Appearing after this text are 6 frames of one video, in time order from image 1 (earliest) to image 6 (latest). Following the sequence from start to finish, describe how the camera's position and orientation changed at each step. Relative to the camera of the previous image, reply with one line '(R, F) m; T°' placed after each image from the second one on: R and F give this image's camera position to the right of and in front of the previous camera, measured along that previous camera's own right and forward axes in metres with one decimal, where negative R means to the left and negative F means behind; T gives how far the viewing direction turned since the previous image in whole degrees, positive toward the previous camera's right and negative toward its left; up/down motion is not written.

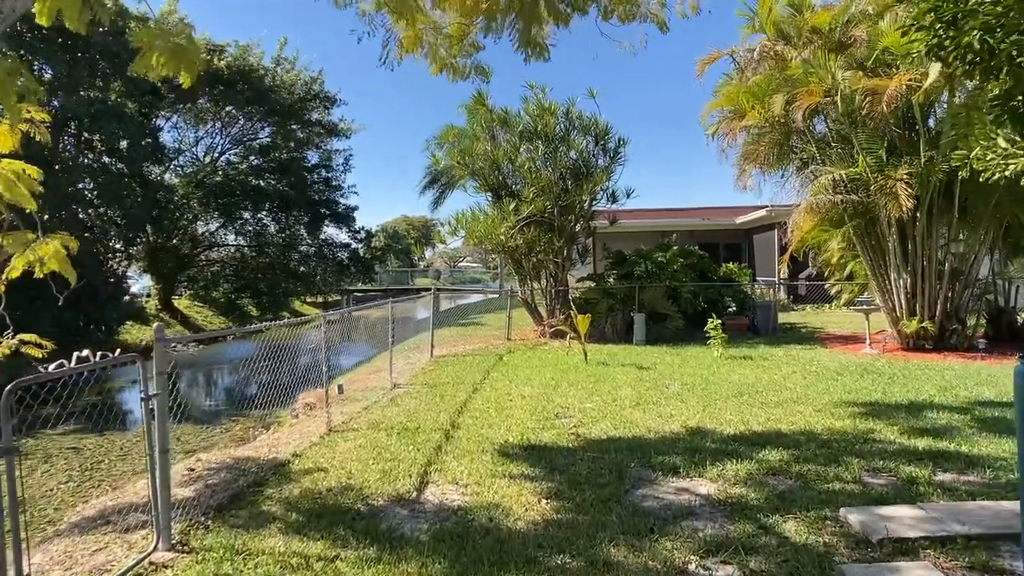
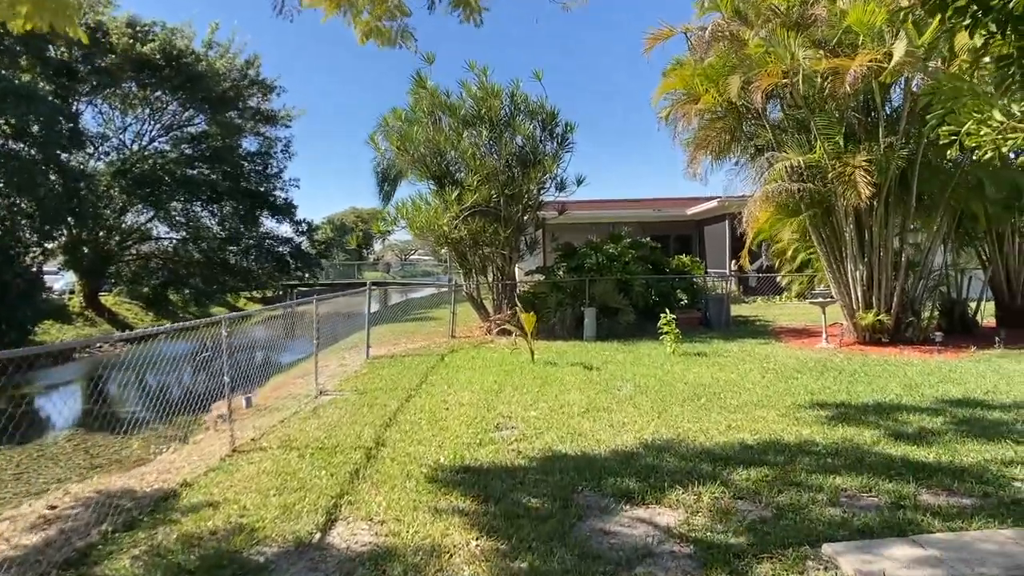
(+0.2, +0.7) m; +4°
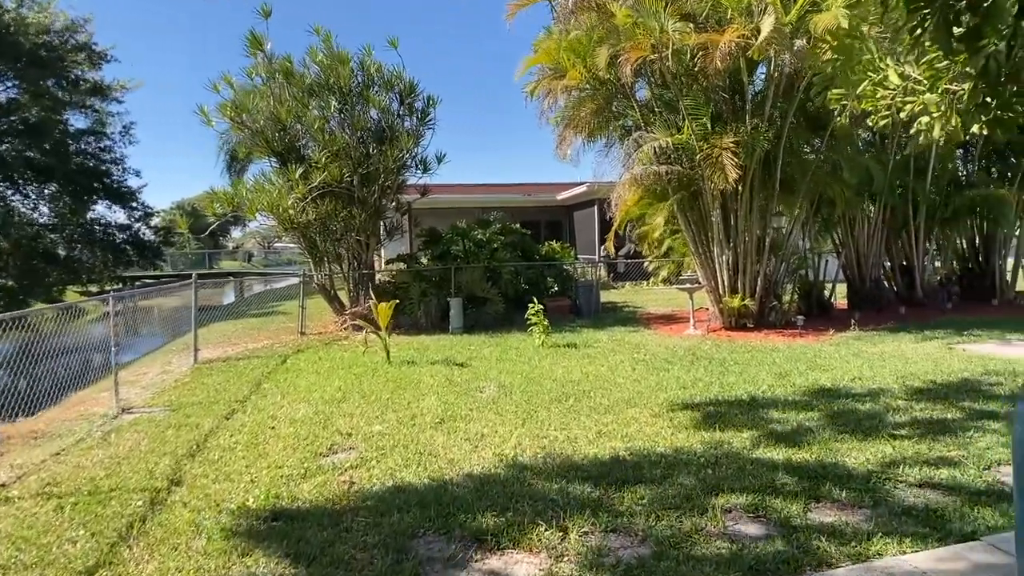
(+0.3, +0.8) m; +10°
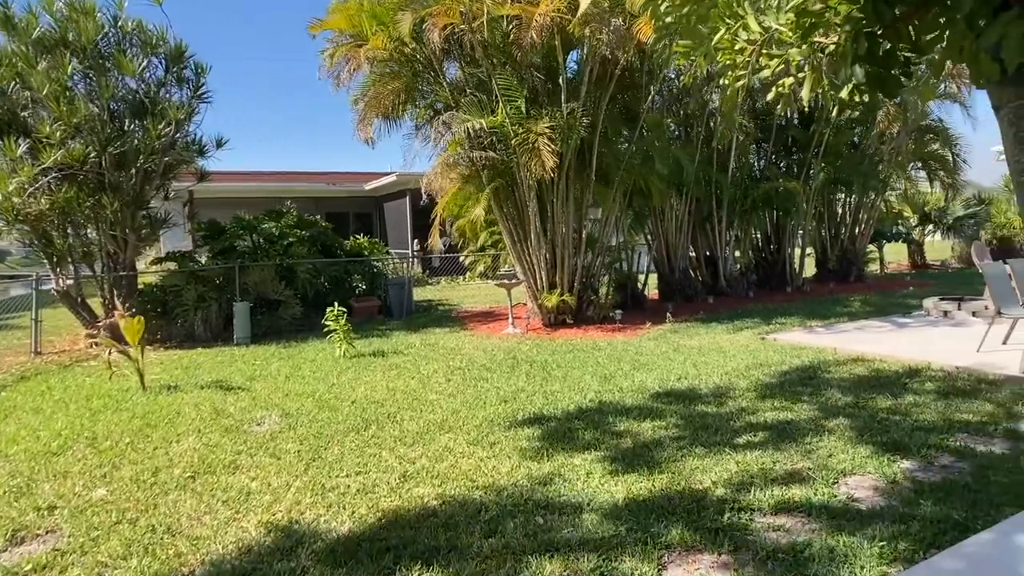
(+0.2, +0.9) m; +15°
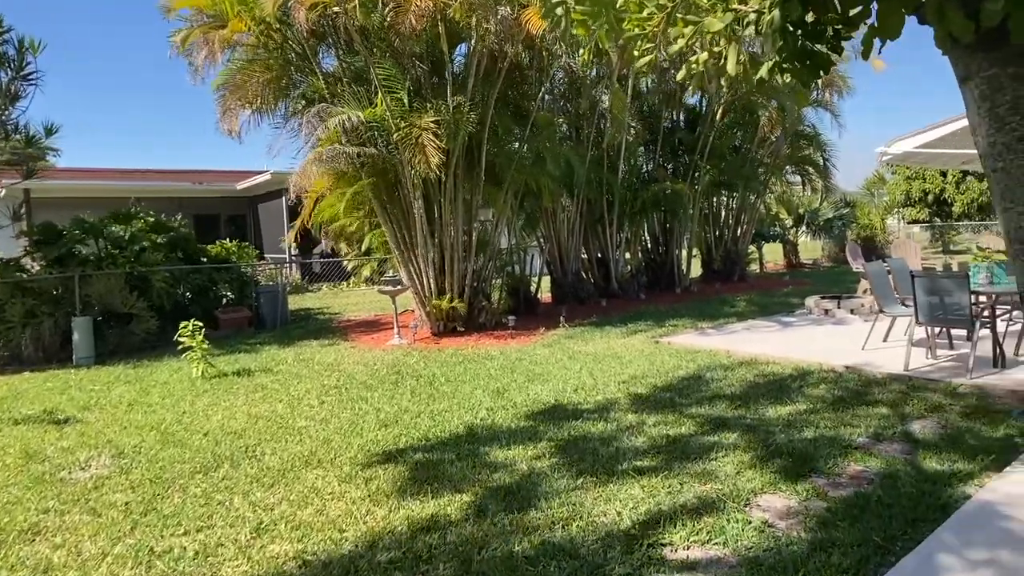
(+0.1, +0.5) m; +9°
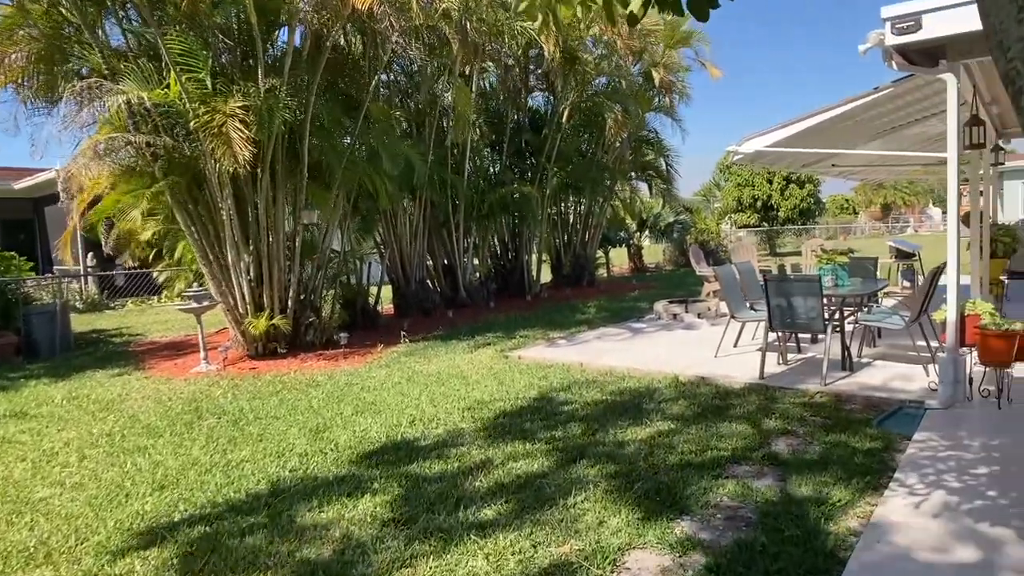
(+0.2, +0.7) m; +12°
